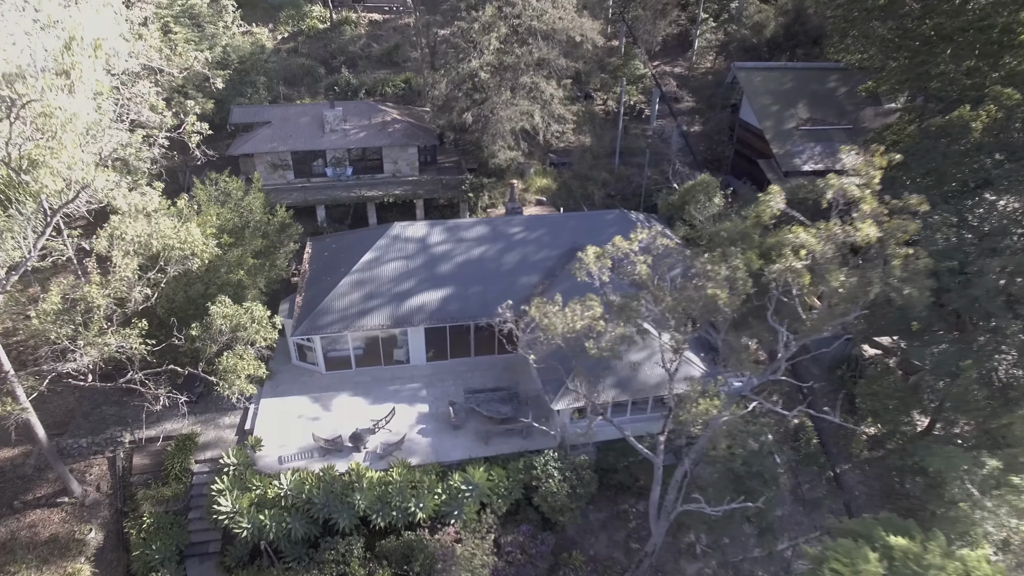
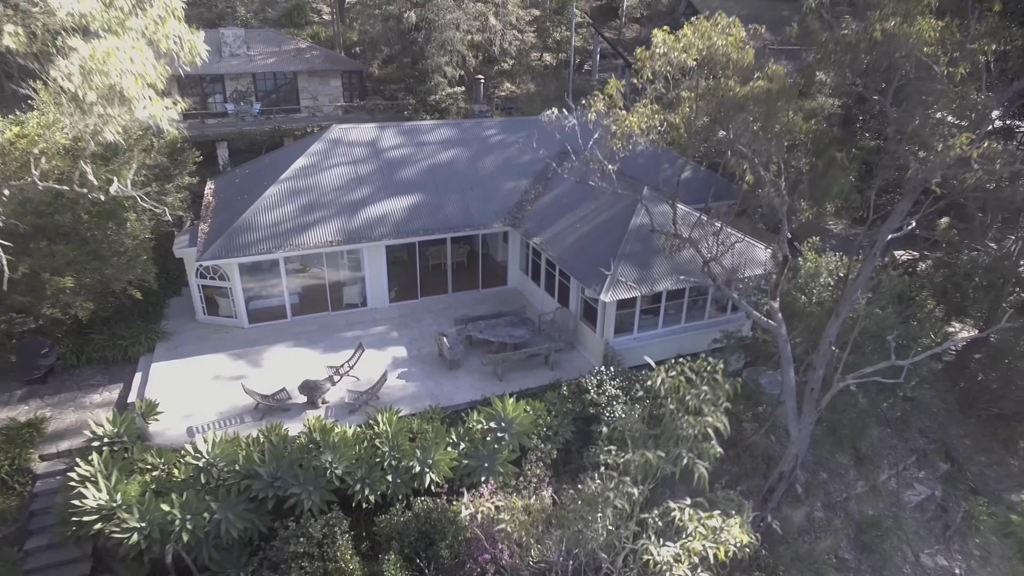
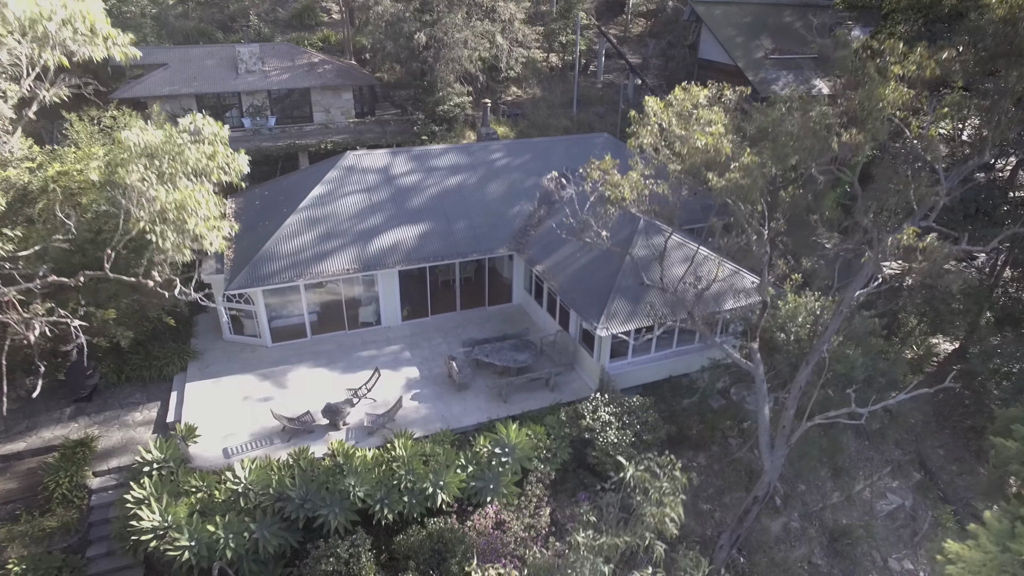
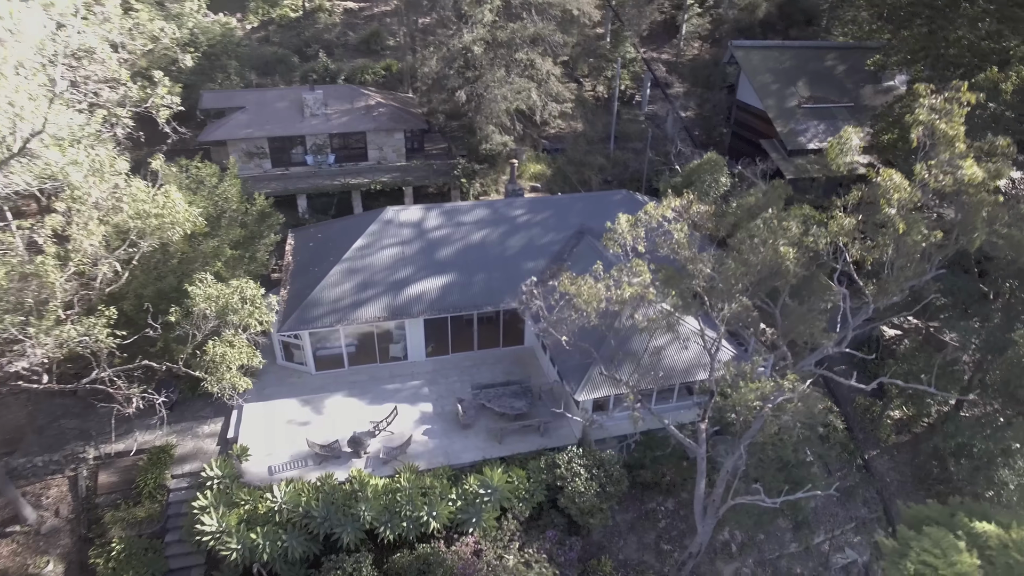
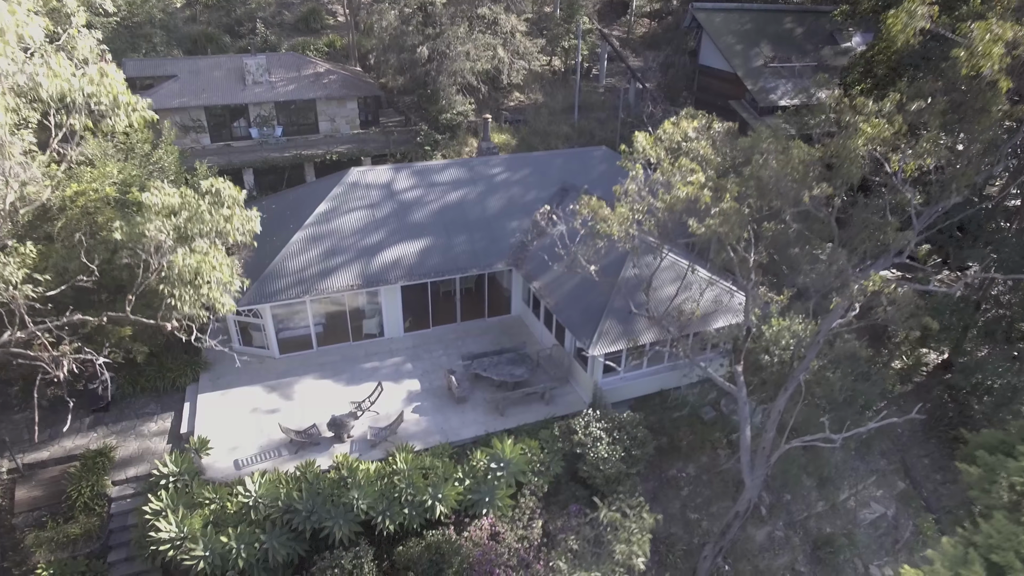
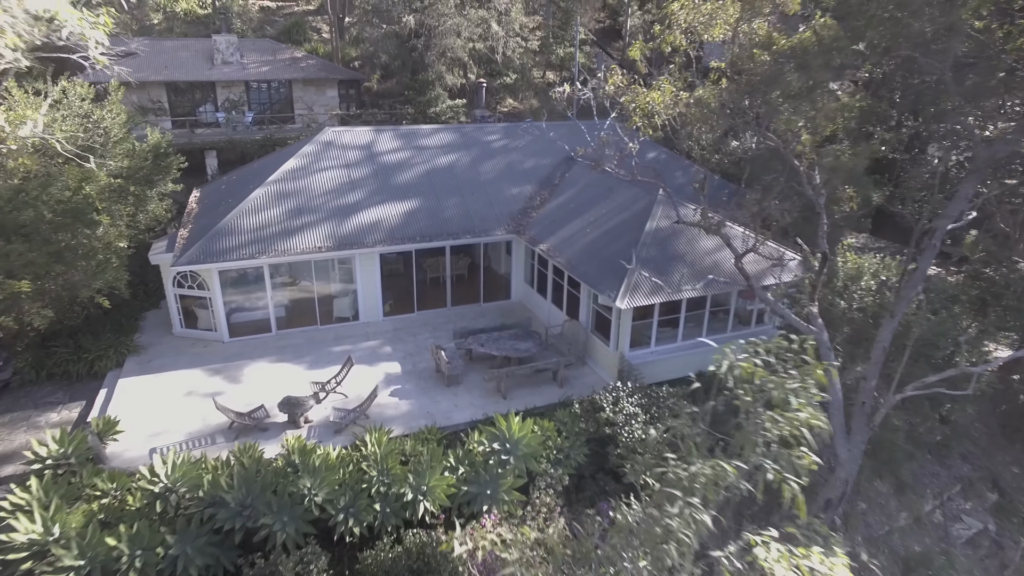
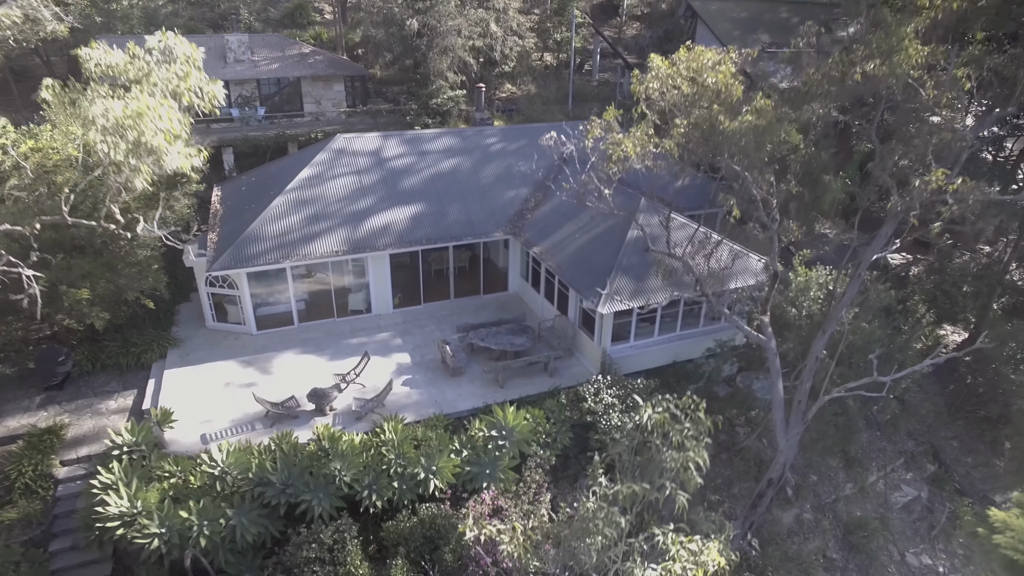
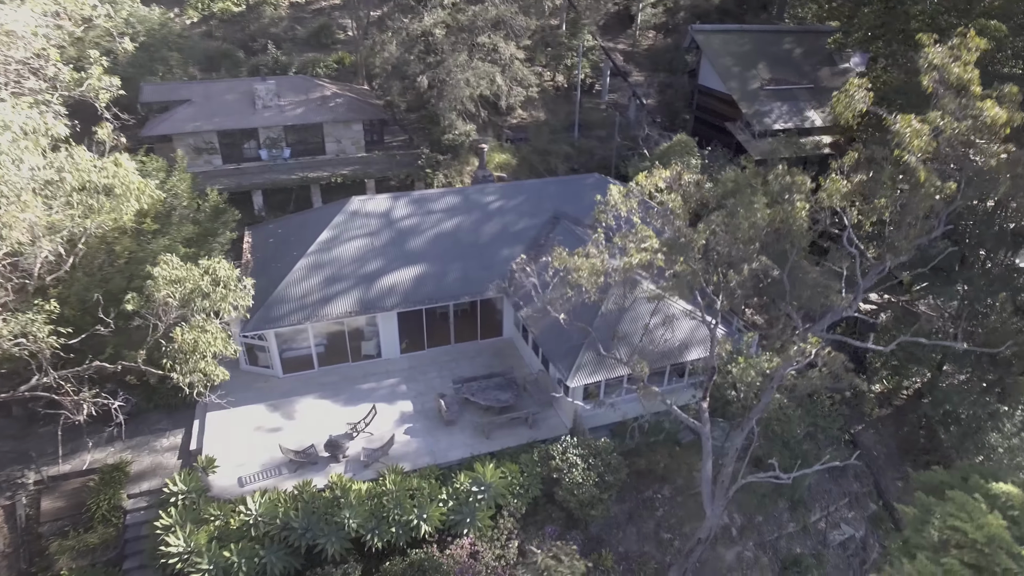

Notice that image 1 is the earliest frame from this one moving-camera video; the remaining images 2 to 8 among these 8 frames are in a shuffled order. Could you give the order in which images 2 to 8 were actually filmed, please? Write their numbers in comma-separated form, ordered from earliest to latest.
4, 8, 5, 3, 7, 2, 6
